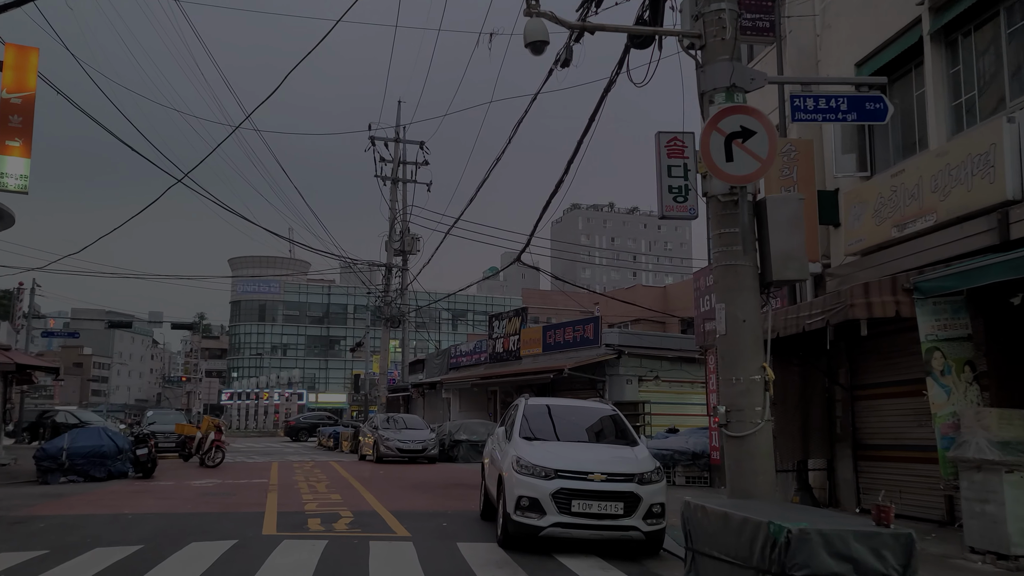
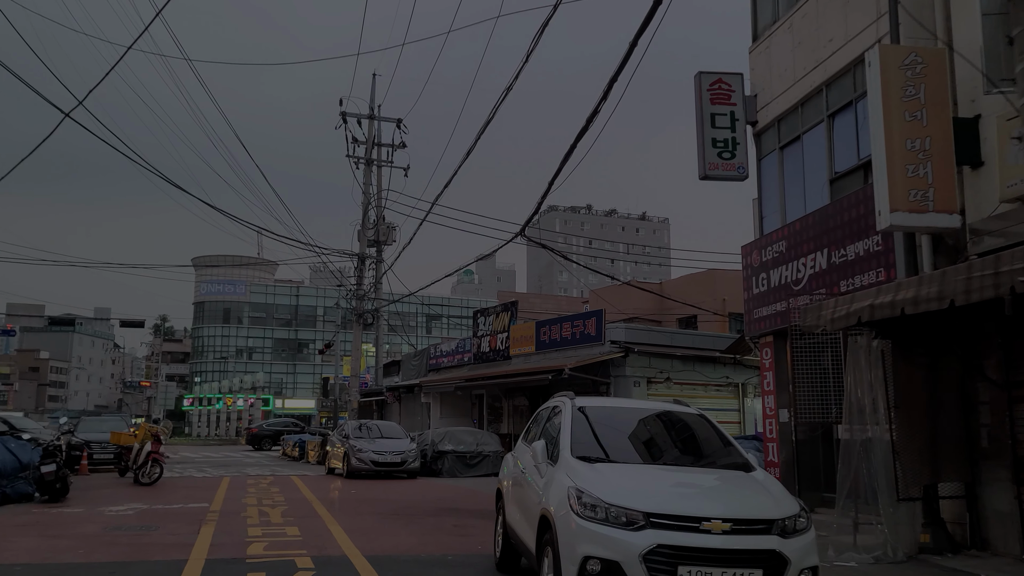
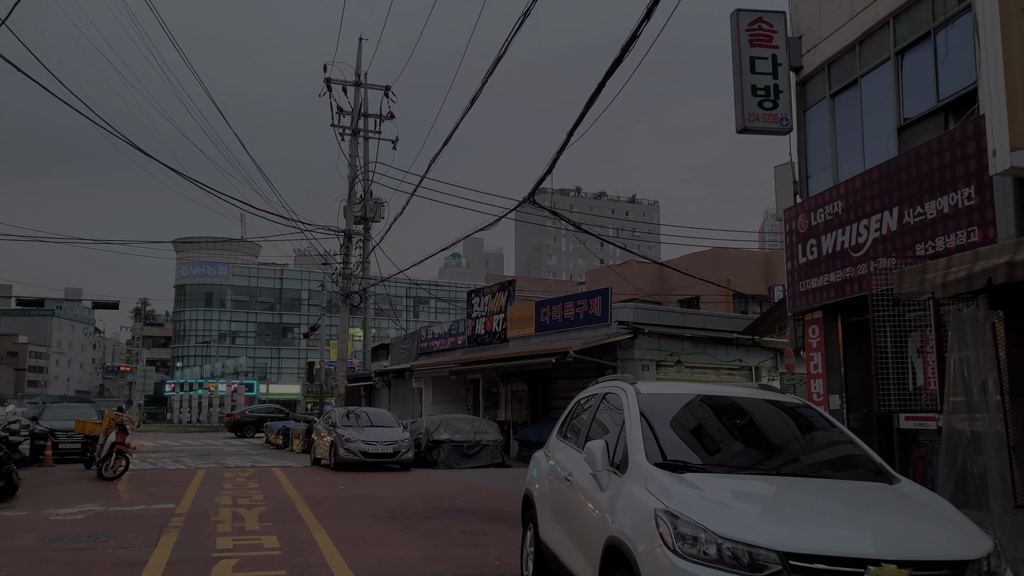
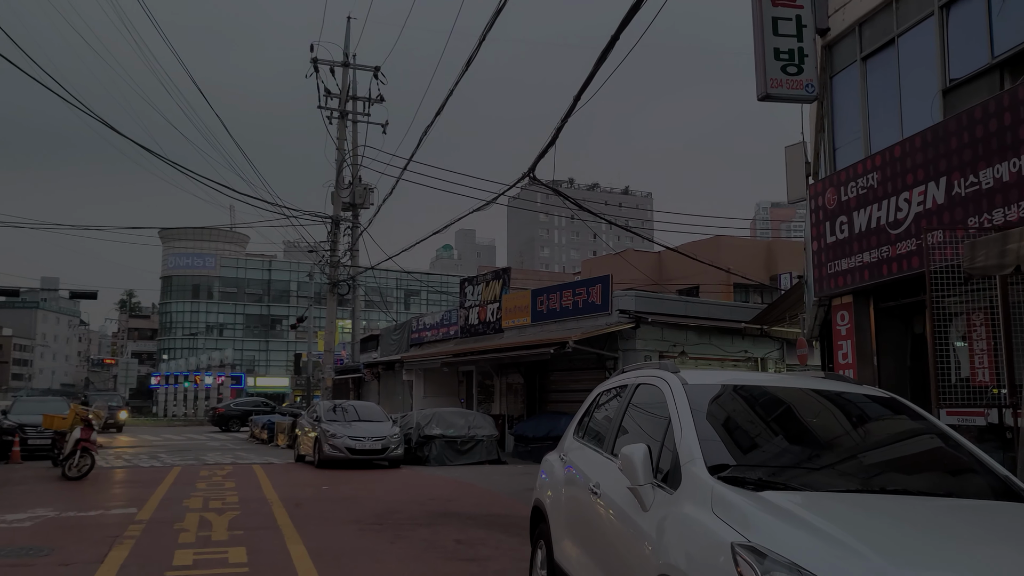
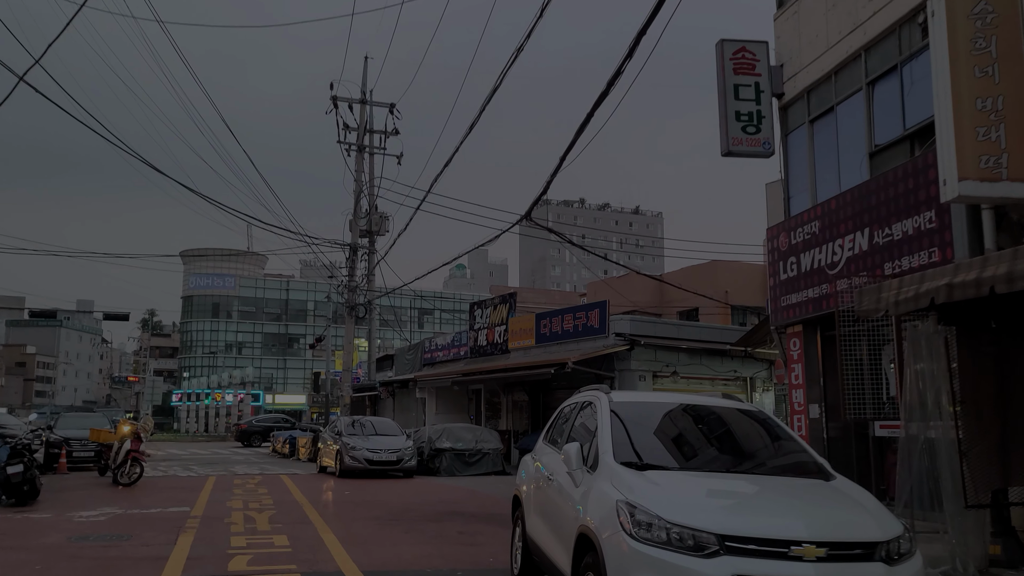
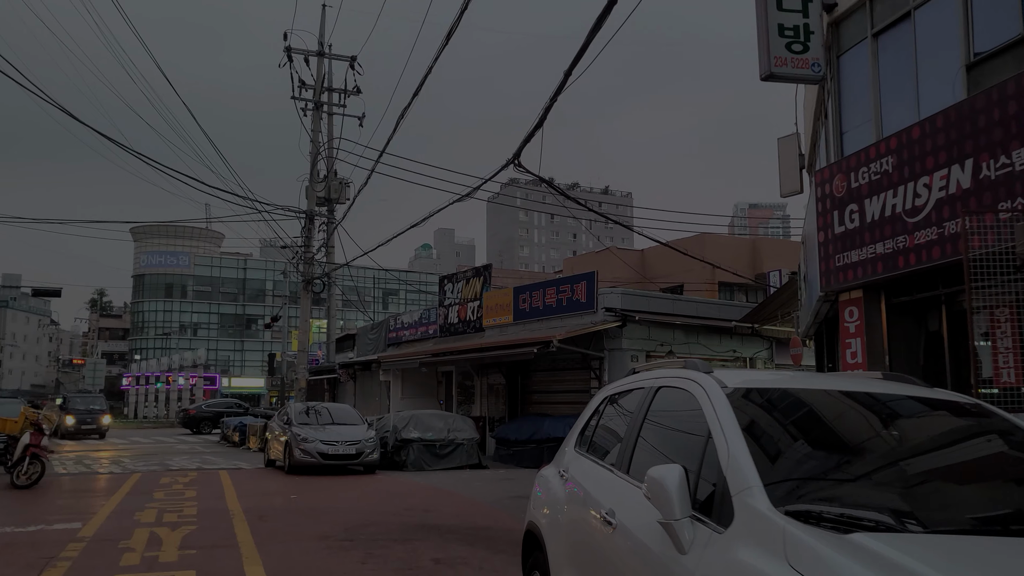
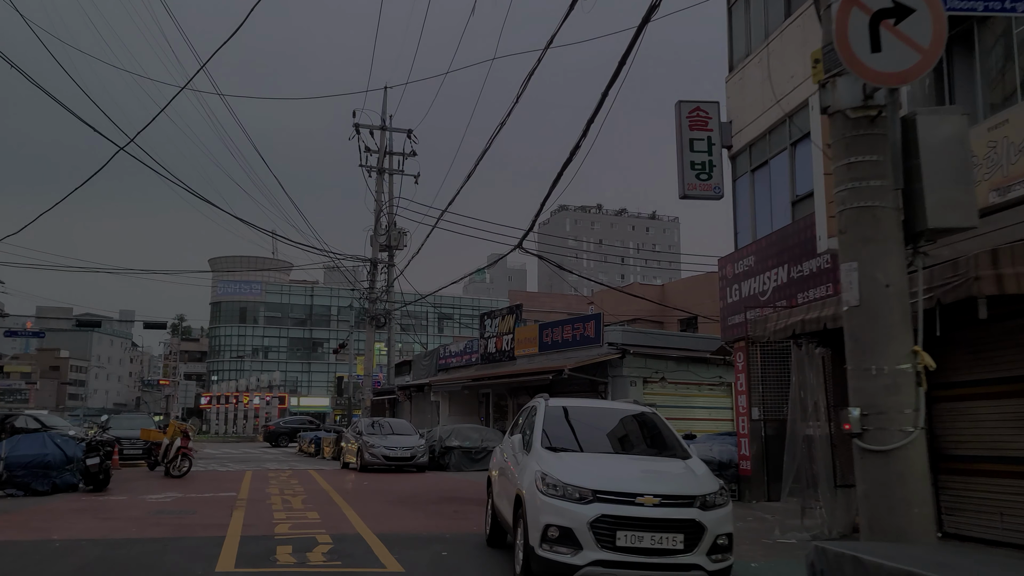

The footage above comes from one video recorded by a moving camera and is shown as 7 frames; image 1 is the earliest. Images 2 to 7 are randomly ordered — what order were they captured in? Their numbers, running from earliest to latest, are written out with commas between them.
7, 2, 5, 3, 4, 6
